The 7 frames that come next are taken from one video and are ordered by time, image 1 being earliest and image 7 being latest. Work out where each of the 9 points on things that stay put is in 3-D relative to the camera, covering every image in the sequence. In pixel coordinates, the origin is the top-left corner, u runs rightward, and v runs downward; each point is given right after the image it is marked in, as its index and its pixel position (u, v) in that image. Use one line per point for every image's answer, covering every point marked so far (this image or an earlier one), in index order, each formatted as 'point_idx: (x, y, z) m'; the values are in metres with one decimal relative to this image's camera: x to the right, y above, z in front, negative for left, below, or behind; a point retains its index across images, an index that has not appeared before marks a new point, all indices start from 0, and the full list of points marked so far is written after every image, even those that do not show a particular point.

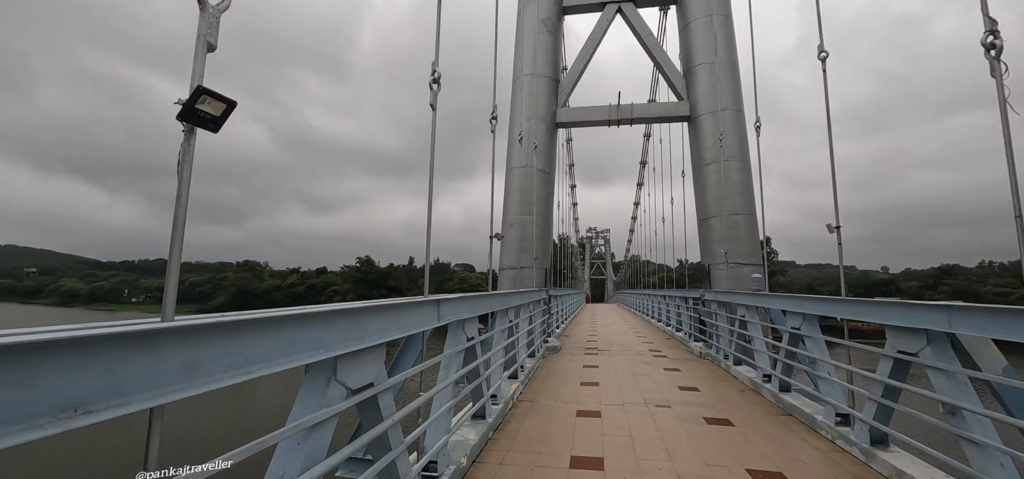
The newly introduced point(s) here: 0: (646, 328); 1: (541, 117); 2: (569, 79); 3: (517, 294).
0: (+2.8, -1.9, +9.9) m
1: (+0.4, +1.9, +7.4) m
2: (+1.0, +2.8, +8.1) m
3: (0.0, -0.5, +4.6) m
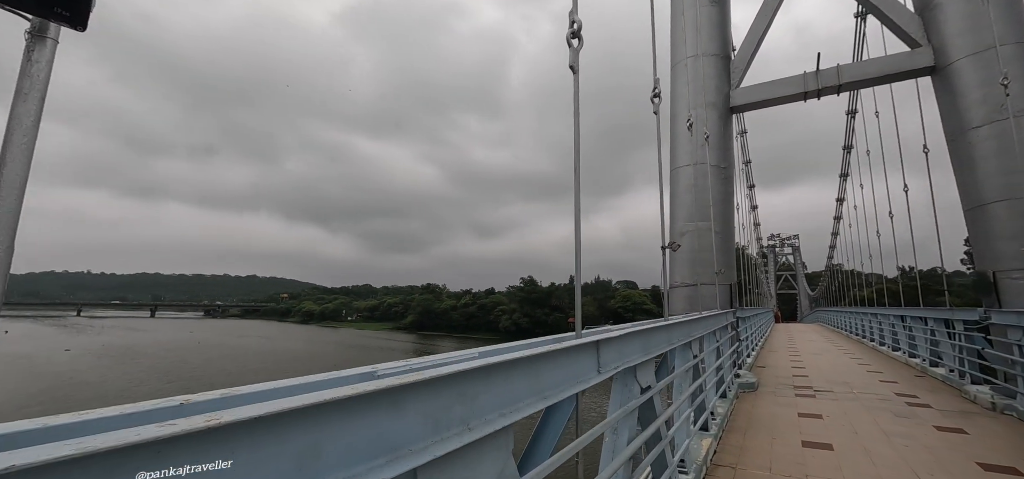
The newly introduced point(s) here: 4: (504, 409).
0: (+5.8, -1.9, +7.6) m
1: (+2.6, +1.8, +6.2) m
2: (+3.3, +2.6, +6.7) m
3: (+1.4, -0.6, +3.5) m
4: (0.0, -0.4, +1.1) m
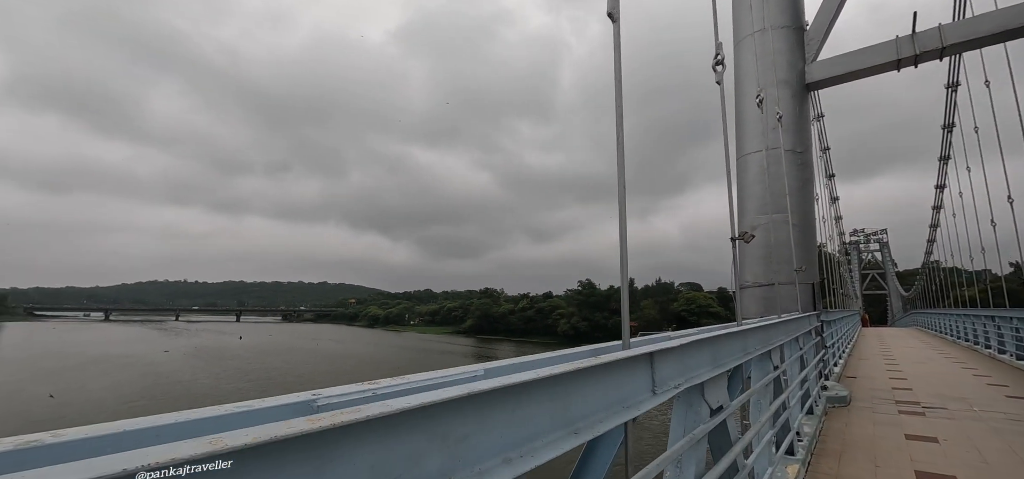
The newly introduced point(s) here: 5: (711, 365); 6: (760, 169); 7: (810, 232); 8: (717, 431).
0: (+6.6, -1.8, +6.5) m
1: (+3.2, +1.9, +5.5) m
2: (+3.9, +2.7, +5.9) m
3: (+1.7, -0.6, +3.0) m
4: (0.0, -0.4, +0.8) m
5: (+0.7, -0.5, +1.7) m
6: (+2.8, +0.8, +5.3) m
7: (+3.4, +0.1, +5.3) m
8: (+0.8, -0.8, +1.9) m
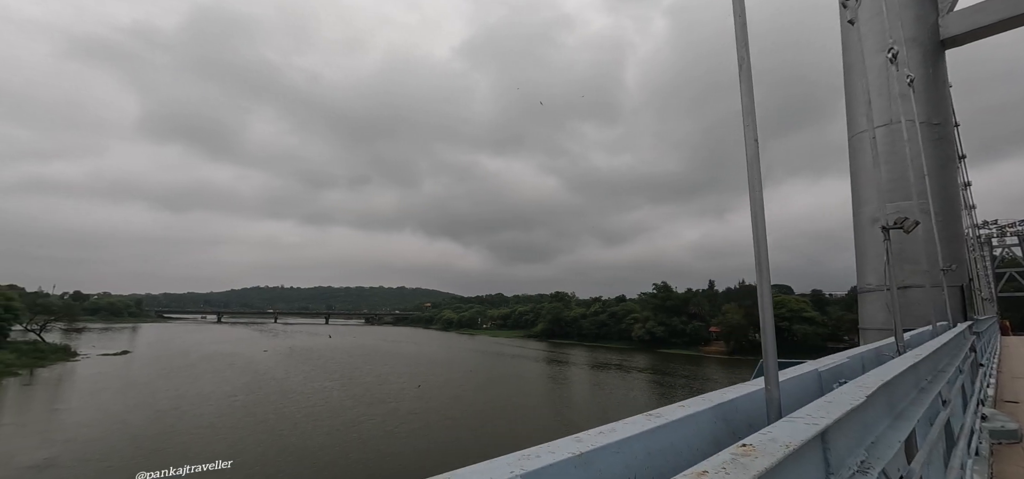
0: (+7.5, -1.6, +4.9) m
1: (+3.8, +1.9, +4.6) m
2: (+4.6, +2.8, +4.9) m
3: (+2.1, -0.5, +2.3) m
4: (0.0, -0.3, +0.3) m
5: (+0.9, -0.4, +1.1) m
6: (+3.5, +0.9, +4.4) m
7: (+4.0, +0.2, +4.3) m
8: (+1.0, -0.7, +1.3) m
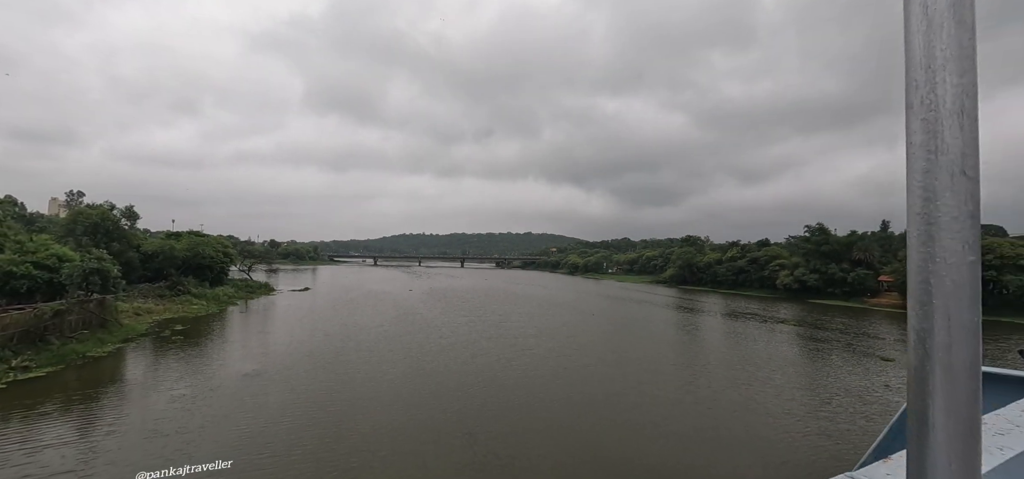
0: (+8.3, -1.0, +2.6) m
1: (+4.6, +2.5, +2.8) m
2: (+5.4, +3.4, +2.8) m
3: (+2.4, -0.2, +1.3) m
4: (-0.1, -0.3, 0.0) m
5: (+1.0, -0.3, +0.5) m
6: (+4.3, +1.4, +2.8) m
7: (+4.8, +0.7, +2.7) m
8: (+1.1, -0.6, +0.6) m
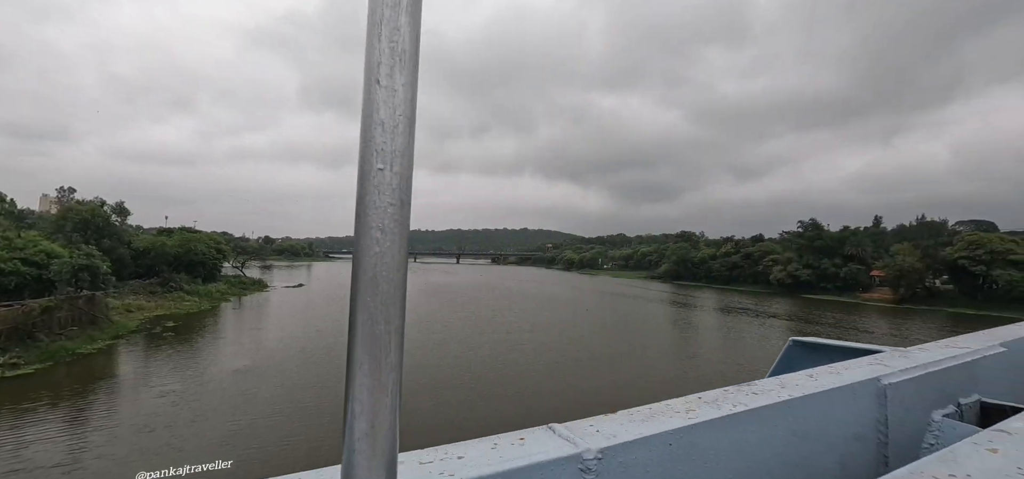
0: (+8.3, -1.0, +2.6) m
1: (+4.5, +2.5, +2.8) m
2: (+5.3, +3.4, +2.8) m
3: (+2.3, -0.2, +1.3) m
4: (-0.1, -0.3, -0.1) m
5: (+0.9, -0.3, +0.5) m
6: (+4.2, +1.4, +2.8) m
7: (+4.7, +0.7, +2.7) m
8: (+1.1, -0.5, +0.6) m
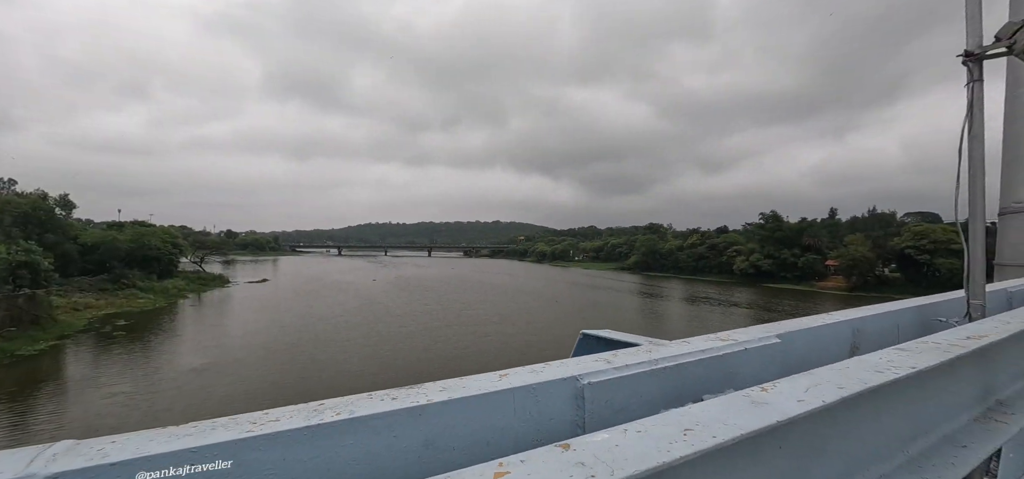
0: (+8.0, -0.9, +3.1) m
1: (+4.2, +2.6, +2.9) m
2: (+5.0, +3.5, +3.0) m
3: (+2.1, -0.2, +1.4) m
4: (-0.2, -0.3, -0.1) m
5: (+0.8, -0.2, +0.5) m
6: (+3.9, +1.5, +3.0) m
7: (+4.4, +0.8, +2.9) m
8: (+0.9, -0.5, +0.7) m
